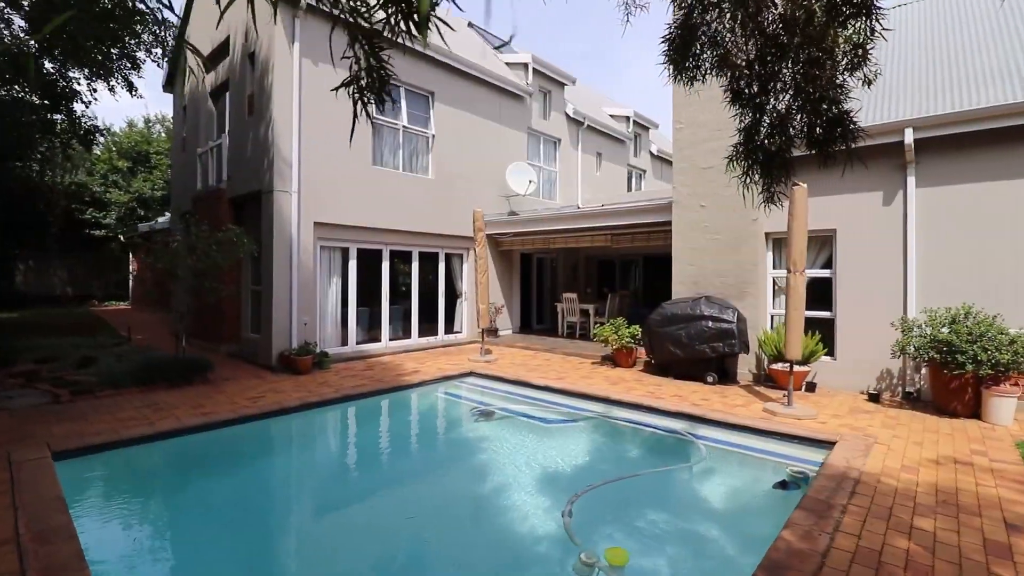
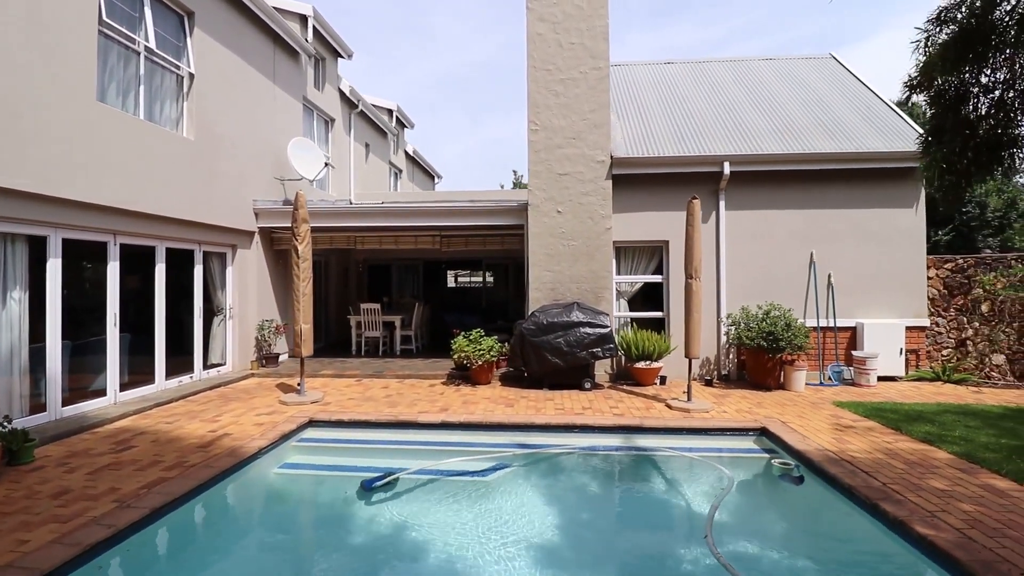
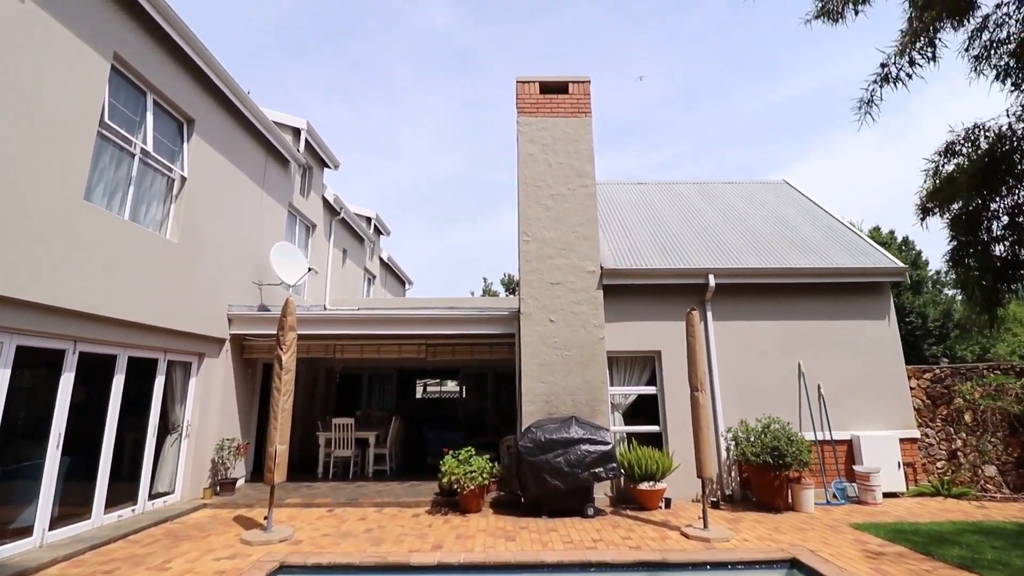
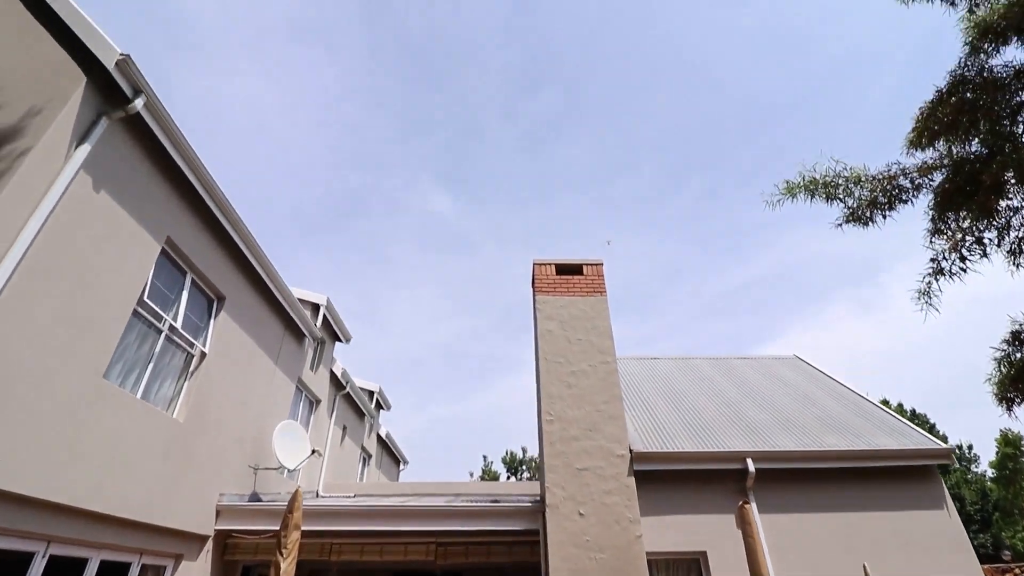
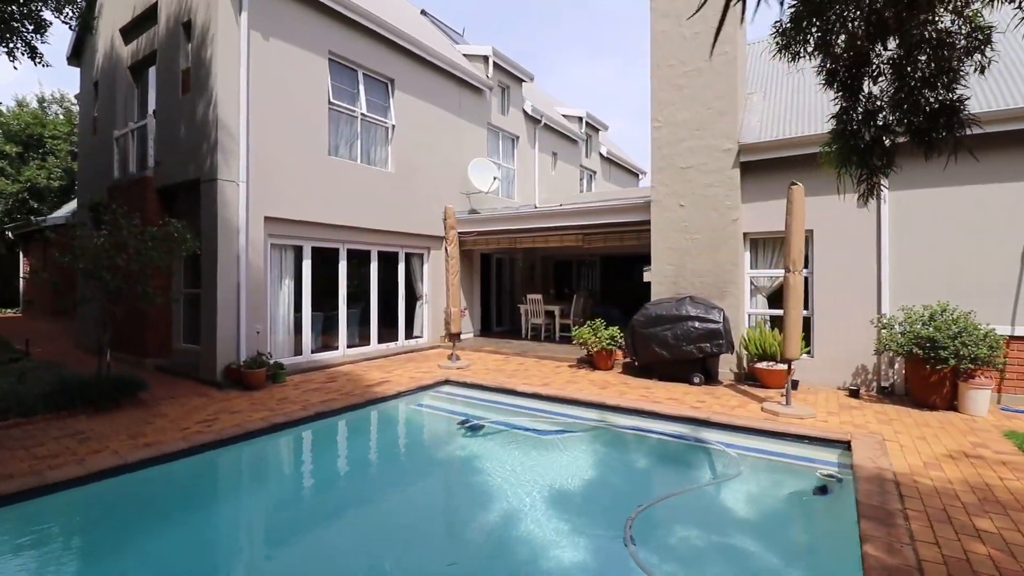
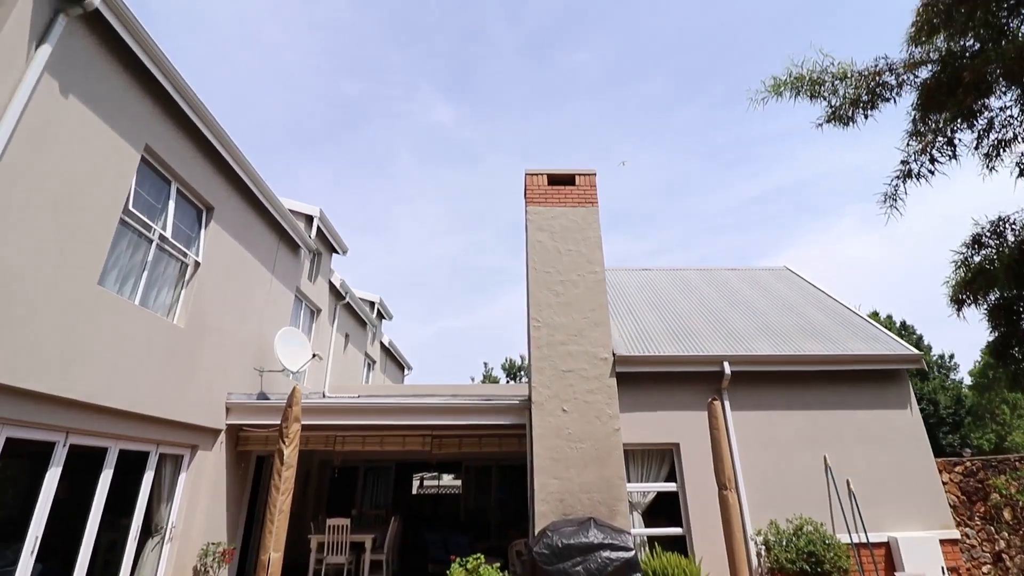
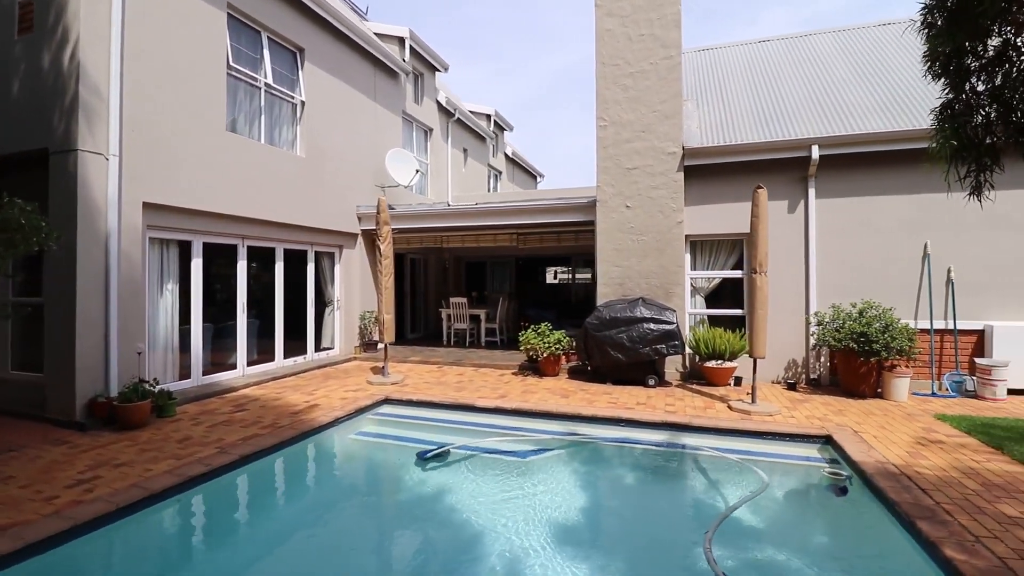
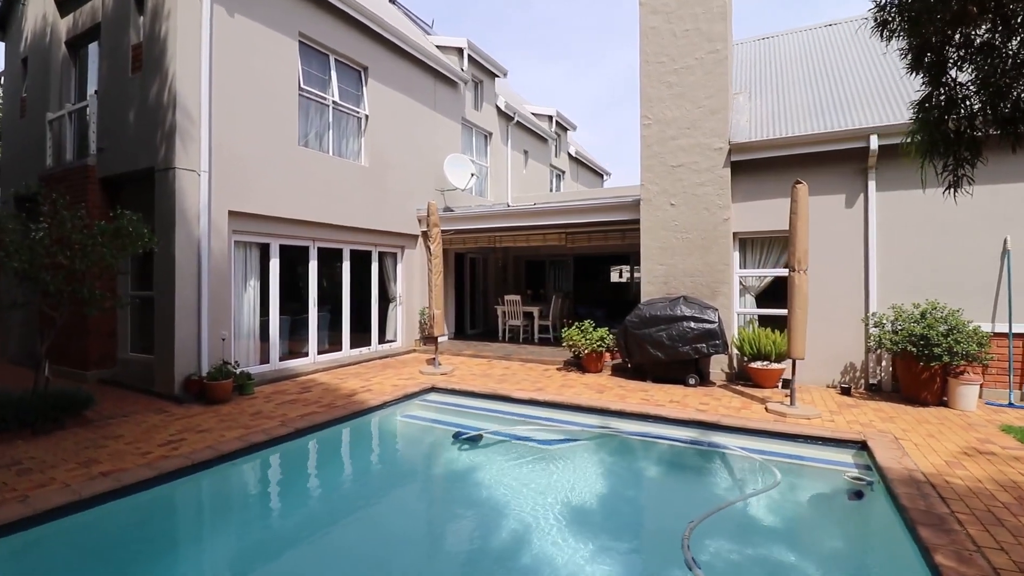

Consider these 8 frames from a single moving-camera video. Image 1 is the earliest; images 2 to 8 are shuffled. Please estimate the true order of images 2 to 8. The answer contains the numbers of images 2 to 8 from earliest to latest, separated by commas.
5, 8, 7, 2, 3, 6, 4
